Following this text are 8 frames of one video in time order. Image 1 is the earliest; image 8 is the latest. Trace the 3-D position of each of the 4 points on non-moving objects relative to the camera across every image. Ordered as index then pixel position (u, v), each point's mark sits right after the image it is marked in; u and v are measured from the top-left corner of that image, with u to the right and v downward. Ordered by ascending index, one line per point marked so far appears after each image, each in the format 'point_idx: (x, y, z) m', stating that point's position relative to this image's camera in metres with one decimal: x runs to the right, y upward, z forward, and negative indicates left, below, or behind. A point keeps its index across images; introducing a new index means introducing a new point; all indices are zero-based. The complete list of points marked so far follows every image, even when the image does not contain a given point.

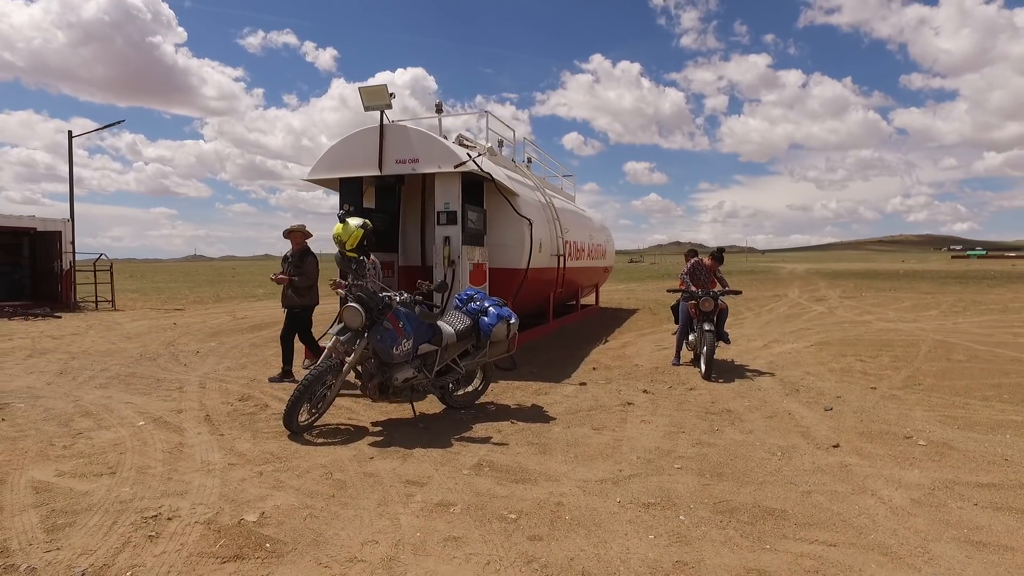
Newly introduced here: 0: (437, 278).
0: (-0.9, +0.1, +8.9) m
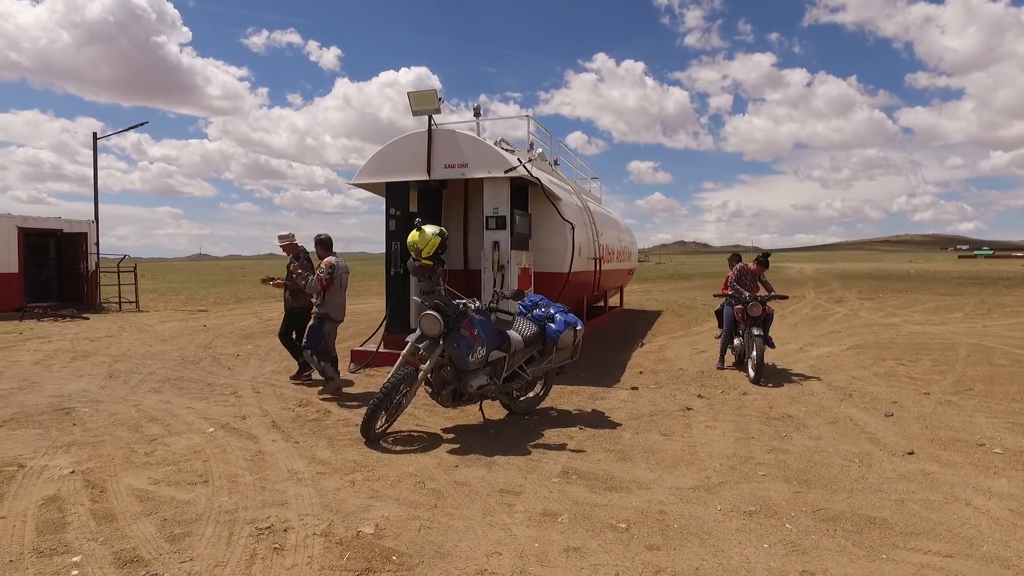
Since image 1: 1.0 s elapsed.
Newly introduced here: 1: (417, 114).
0: (-0.3, +0.1, +8.9) m
1: (-1.3, +2.4, +8.7) m
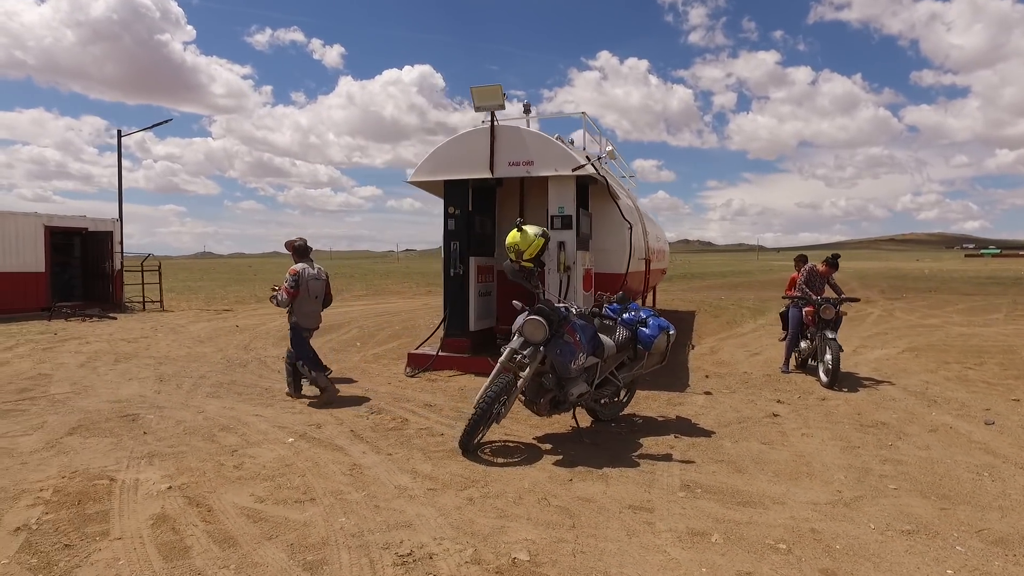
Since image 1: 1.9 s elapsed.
0: (+0.6, 0.0, +8.6) m
1: (-0.4, +2.4, +8.4) m
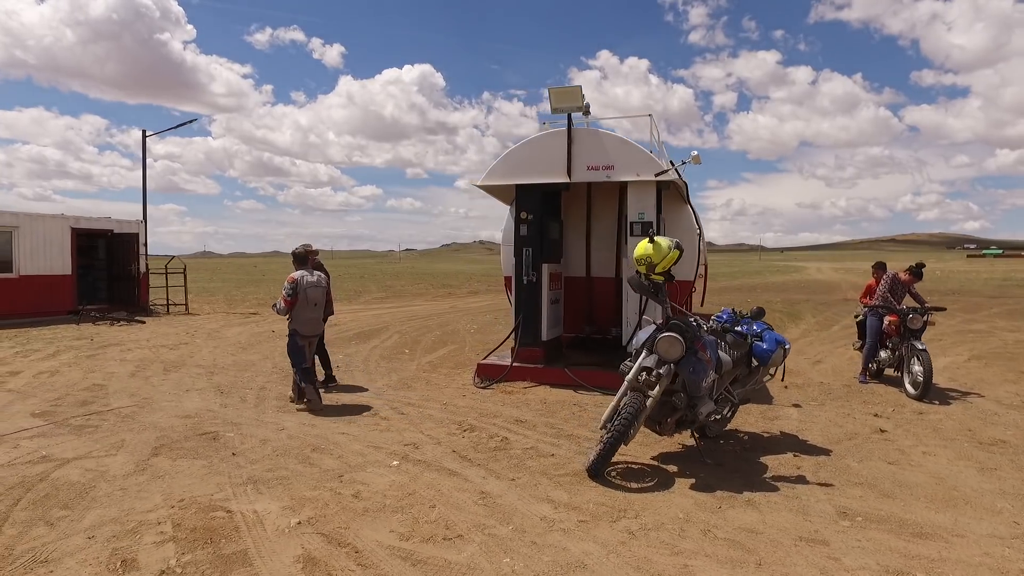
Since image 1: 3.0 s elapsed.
0: (+1.6, -0.1, +8.3) m
1: (+0.6, +2.3, +8.1) m
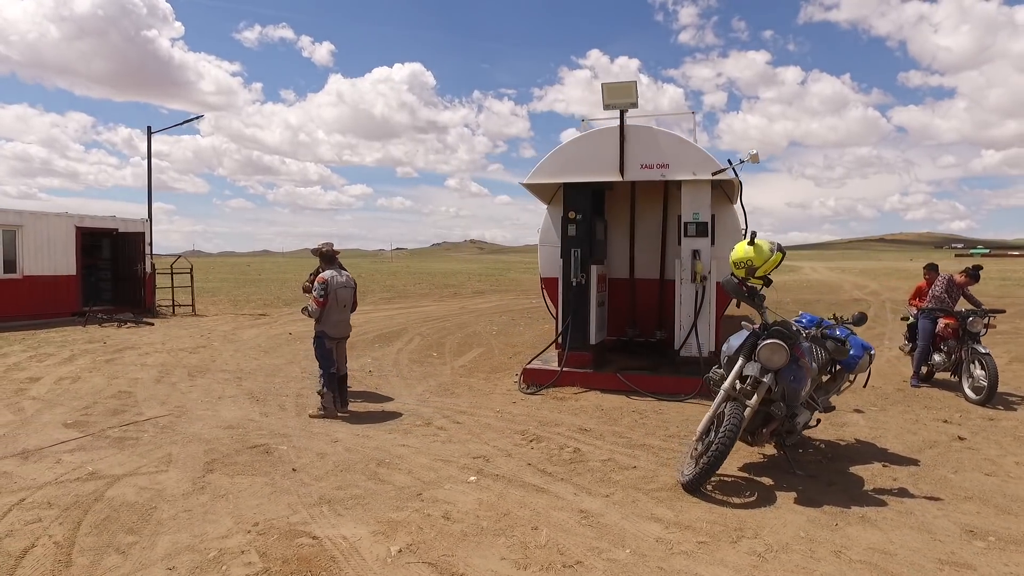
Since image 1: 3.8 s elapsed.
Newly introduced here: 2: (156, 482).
0: (+2.2, -0.1, +8.0) m
1: (+1.2, +2.2, +7.8) m
2: (-2.8, -1.5, +4.9) m
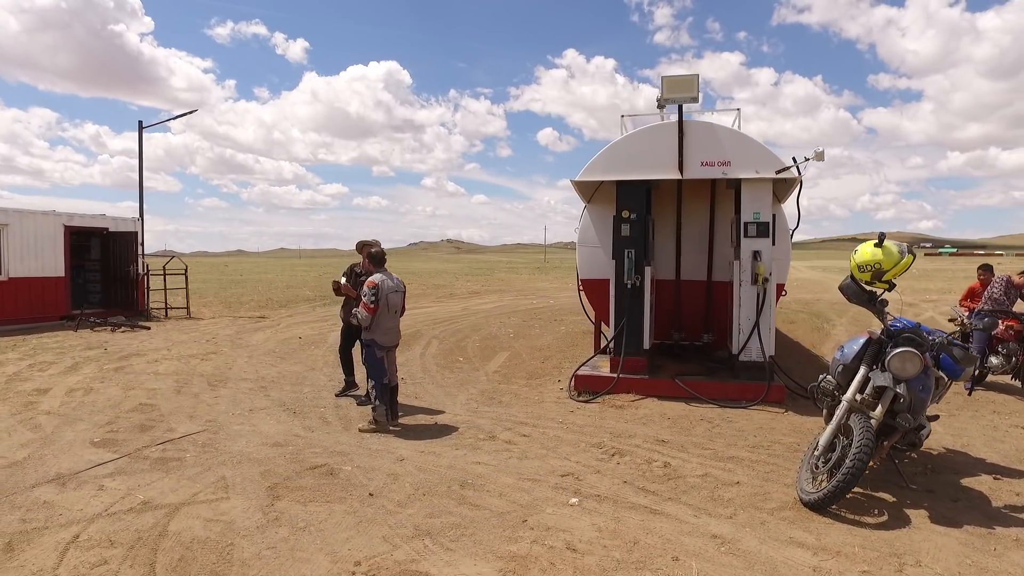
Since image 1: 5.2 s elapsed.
0: (+2.8, -0.1, +7.7) m
1: (+1.8, +2.2, +7.4) m
2: (-2.0, -1.6, +4.4) m
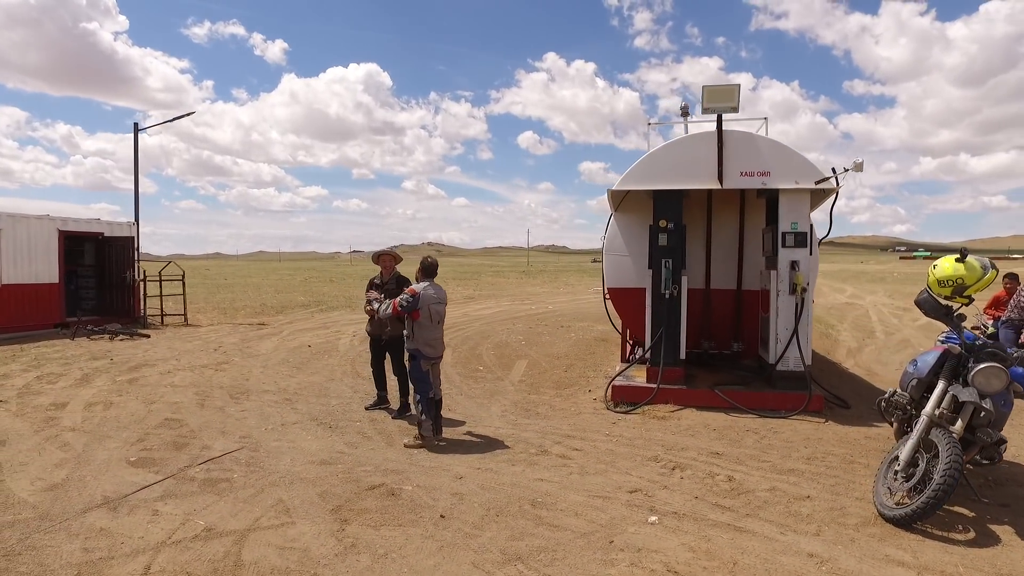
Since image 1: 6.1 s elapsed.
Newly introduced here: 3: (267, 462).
0: (+3.3, -0.2, +7.6) m
1: (+2.3, +2.1, +7.3) m
2: (-1.5, -1.7, +4.2) m
3: (-2.3, -1.6, +5.8) m
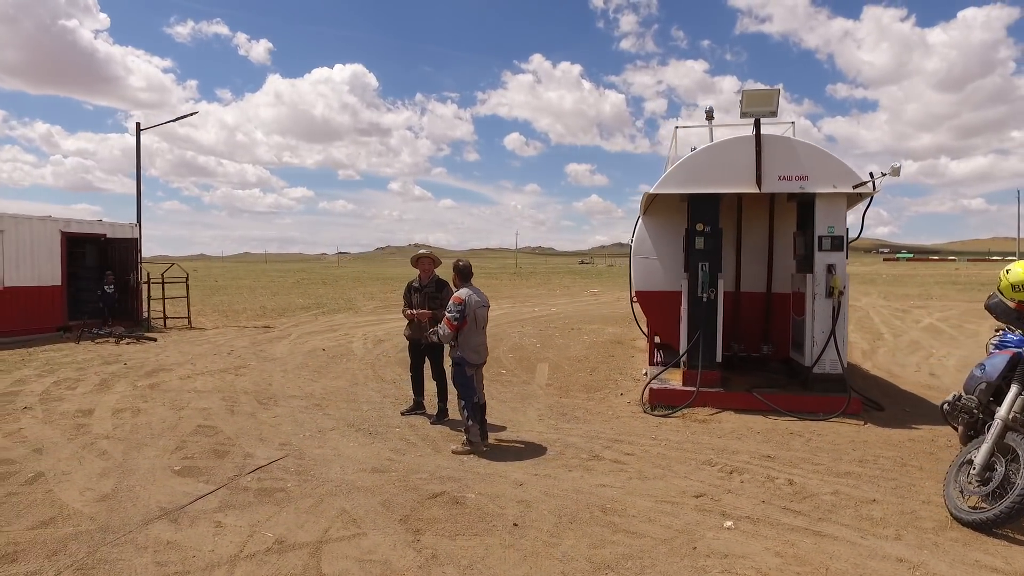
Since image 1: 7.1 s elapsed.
0: (+3.7, -0.3, +7.6) m
1: (+2.7, +2.1, +7.3) m
2: (-0.9, -1.7, +4.1) m
3: (-1.8, -1.6, +5.7) m
